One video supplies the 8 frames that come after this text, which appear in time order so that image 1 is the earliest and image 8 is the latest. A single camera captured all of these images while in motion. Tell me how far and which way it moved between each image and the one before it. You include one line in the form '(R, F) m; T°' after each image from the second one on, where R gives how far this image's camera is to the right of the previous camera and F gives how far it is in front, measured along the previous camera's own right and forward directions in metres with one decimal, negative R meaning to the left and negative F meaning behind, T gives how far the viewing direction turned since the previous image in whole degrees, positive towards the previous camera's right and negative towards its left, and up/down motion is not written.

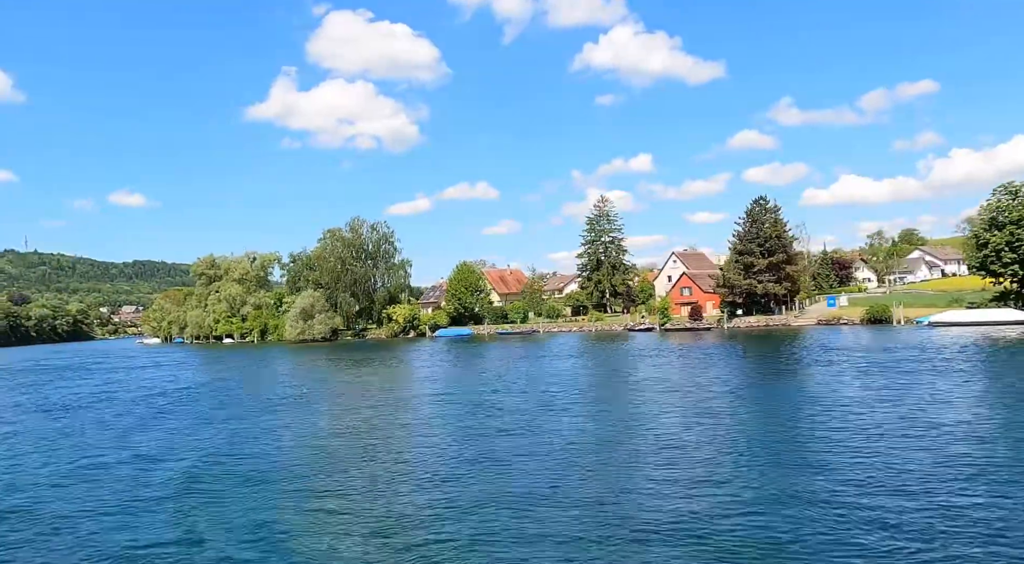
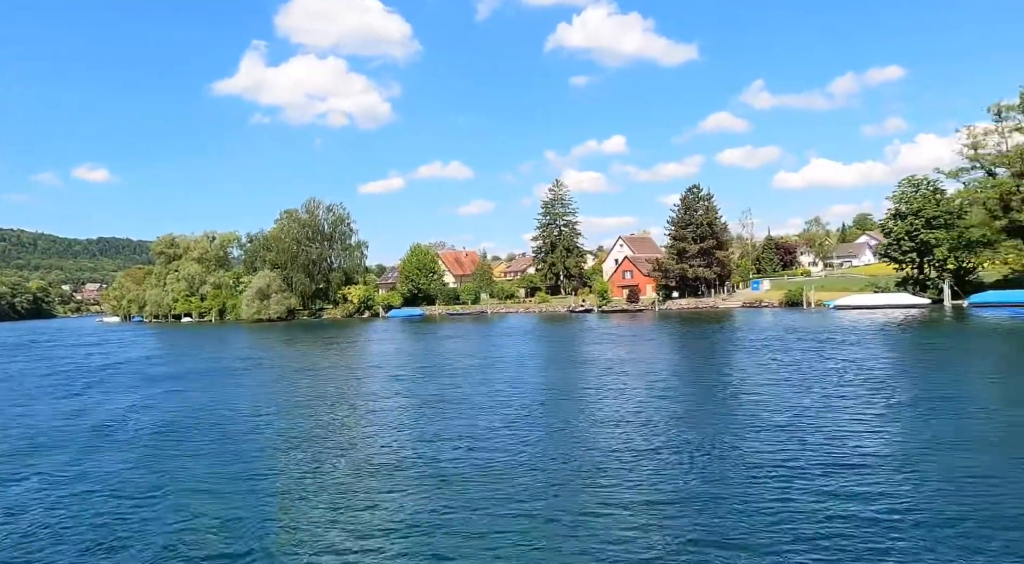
(+1.2, -1.8) m; +2°
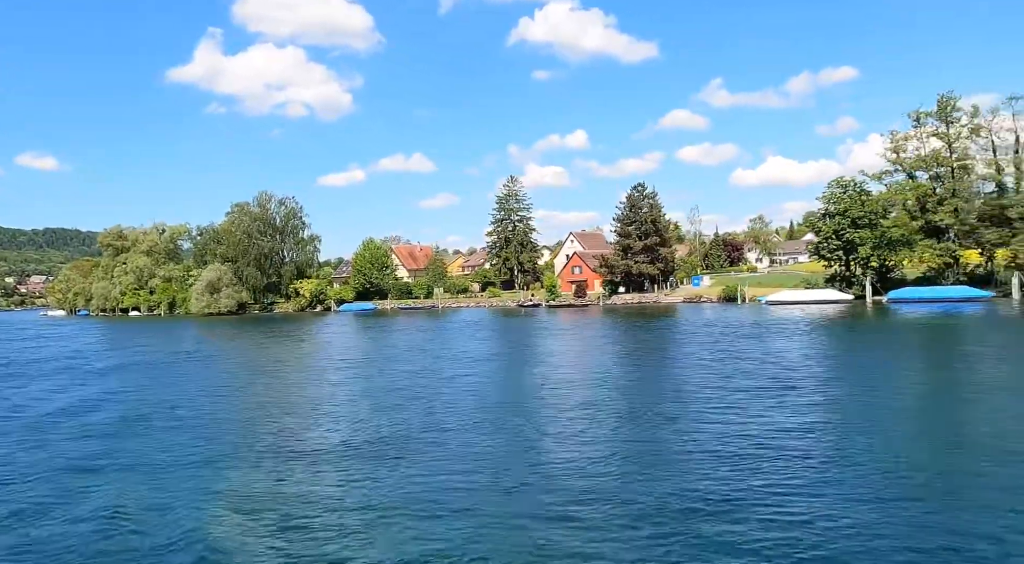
(+0.4, -1.0) m; +3°
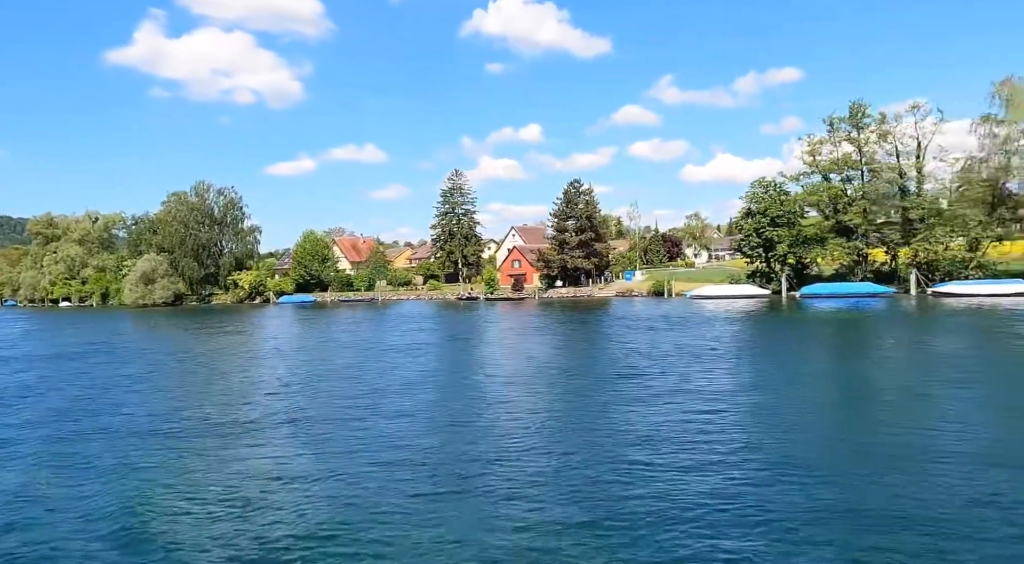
(+0.5, -0.9) m; +4°
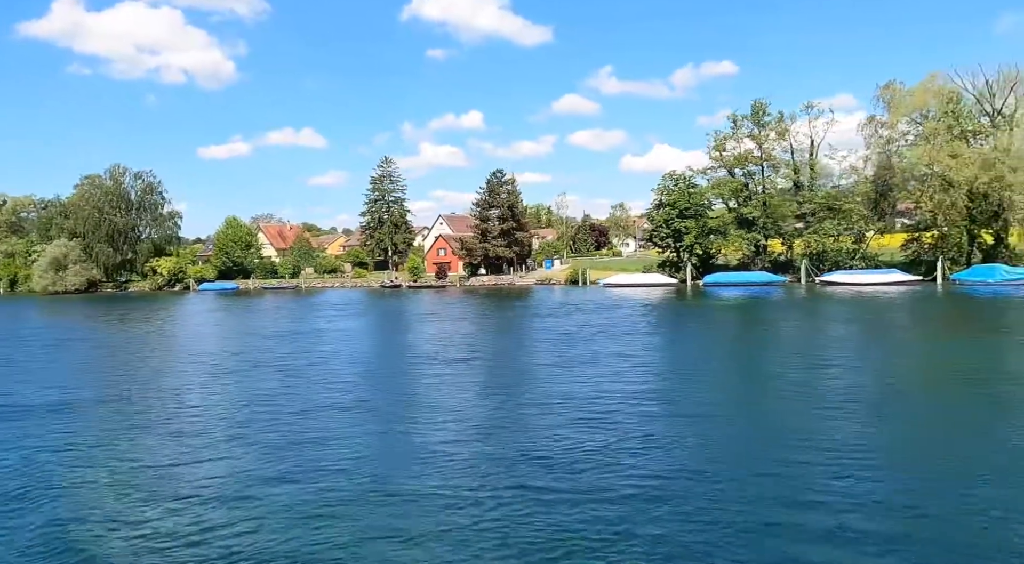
(+0.6, -0.9) m; +4°
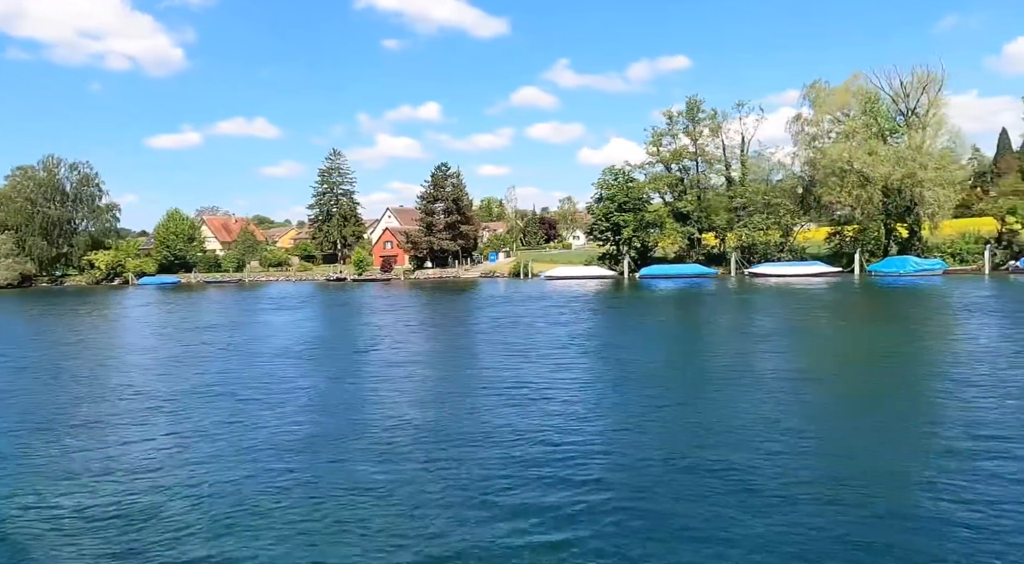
(+0.5, -0.5) m; +3°
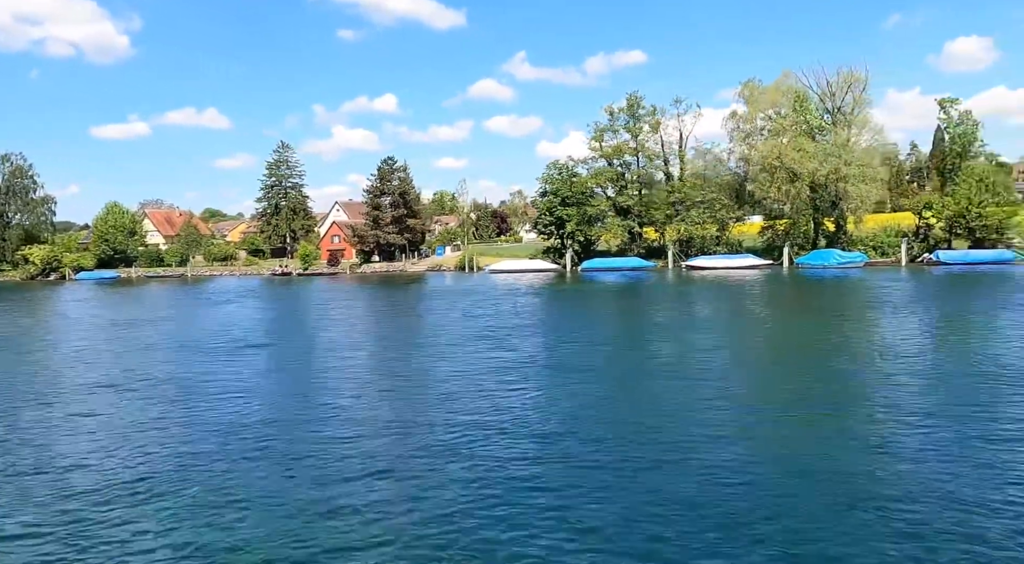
(+0.4, -0.3) m; +3°
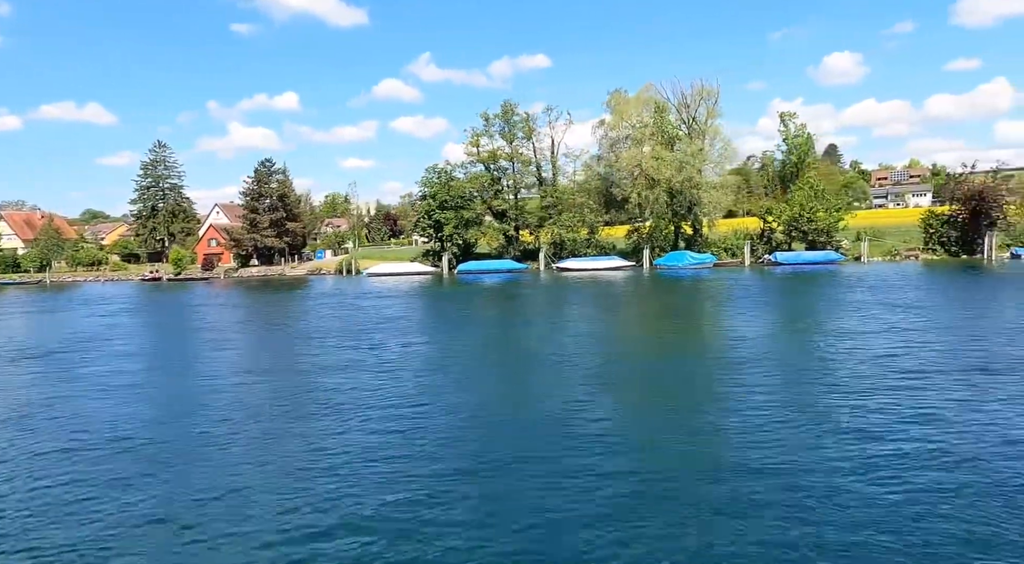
(+0.5, -0.5) m; +7°
